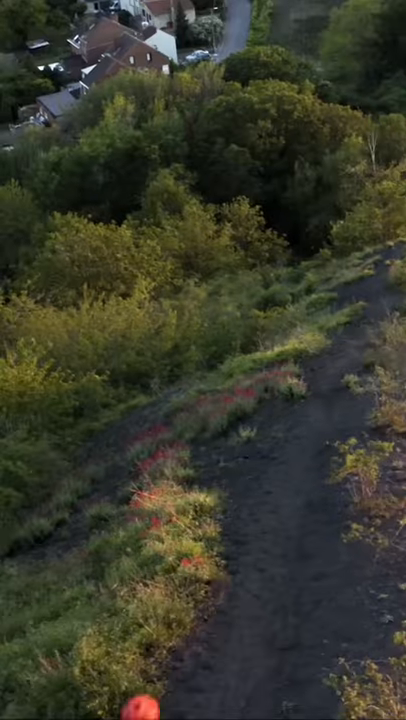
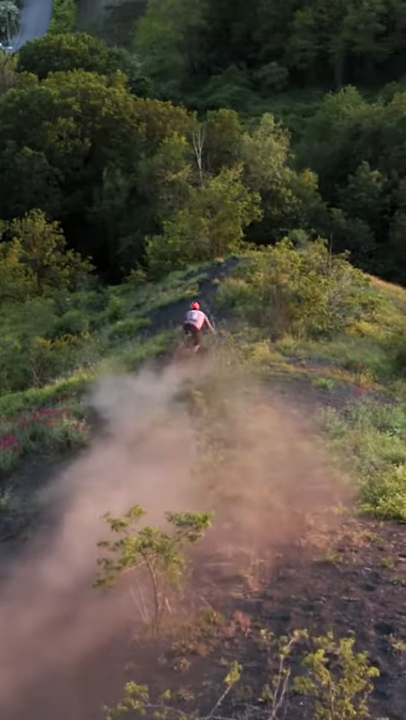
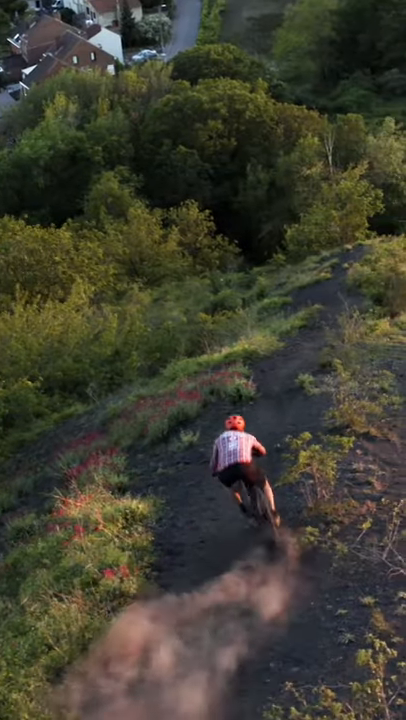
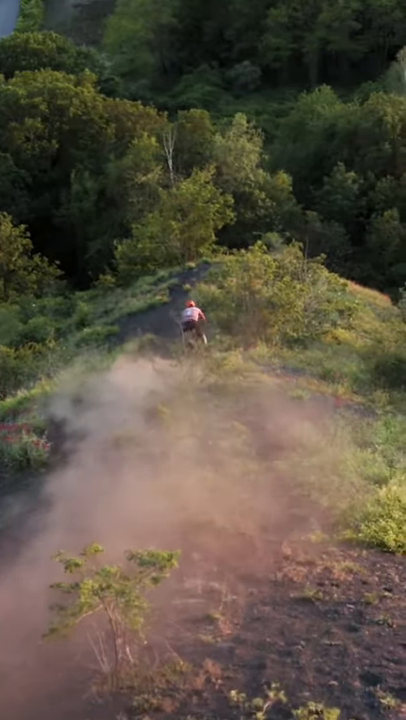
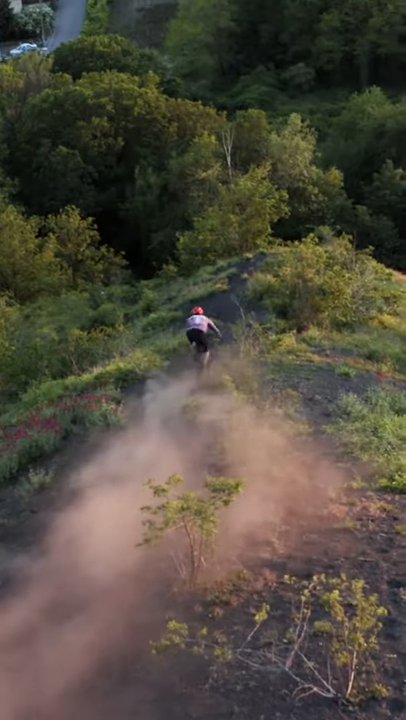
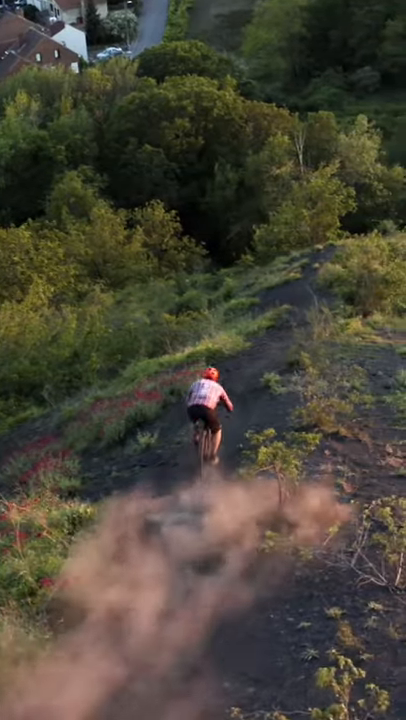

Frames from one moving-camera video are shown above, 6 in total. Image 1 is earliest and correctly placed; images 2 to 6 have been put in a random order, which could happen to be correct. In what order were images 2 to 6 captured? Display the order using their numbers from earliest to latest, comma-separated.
3, 6, 5, 2, 4
